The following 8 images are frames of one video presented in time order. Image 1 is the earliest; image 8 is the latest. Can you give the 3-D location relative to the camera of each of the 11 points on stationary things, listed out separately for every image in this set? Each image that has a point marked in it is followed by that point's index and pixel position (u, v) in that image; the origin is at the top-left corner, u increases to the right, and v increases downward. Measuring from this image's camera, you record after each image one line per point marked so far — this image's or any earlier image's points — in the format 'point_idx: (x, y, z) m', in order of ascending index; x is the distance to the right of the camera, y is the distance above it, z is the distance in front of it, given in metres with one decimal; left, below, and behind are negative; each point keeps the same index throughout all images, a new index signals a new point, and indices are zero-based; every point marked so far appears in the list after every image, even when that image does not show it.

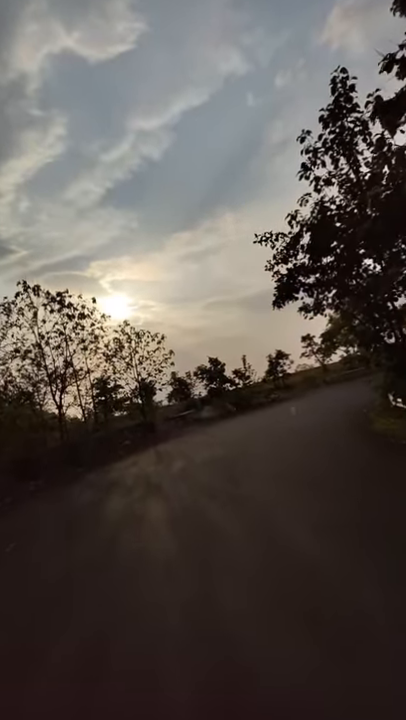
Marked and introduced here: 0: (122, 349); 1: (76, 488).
0: (-3.8, +0.5, +16.6) m
1: (-3.1, -3.2, +8.7) m
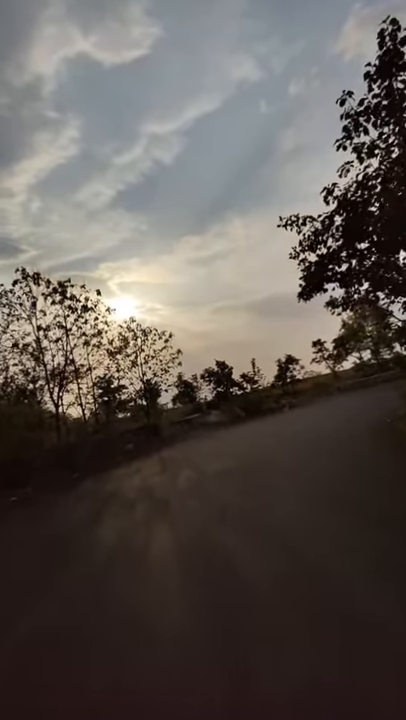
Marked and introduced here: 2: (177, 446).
0: (-3.3, +0.6, +15.6) m
1: (-2.8, -3.0, +7.7) m
2: (-0.9, -3.0, +12.5) m
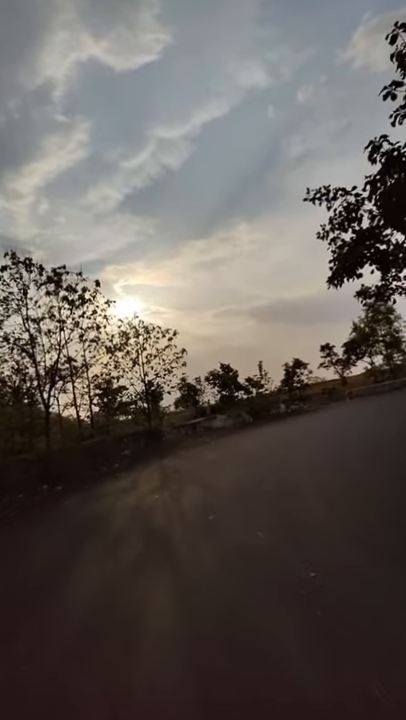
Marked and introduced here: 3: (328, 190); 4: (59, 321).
0: (-3.1, +0.7, +14.5) m
1: (-2.7, -2.9, +6.6) m
2: (-0.7, -3.0, +11.3) m
3: (+2.4, +3.2, +6.7) m
4: (-4.6, +1.2, +11.4) m
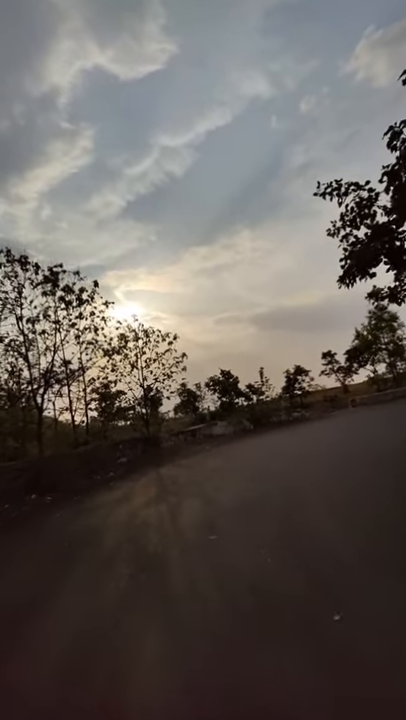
0: (-3.0, +0.5, +14.1) m
1: (-2.7, -2.9, +6.1) m
2: (-0.8, -3.1, +10.8) m
3: (+2.4, +3.1, +6.4) m
4: (-4.5, +1.2, +10.9) m
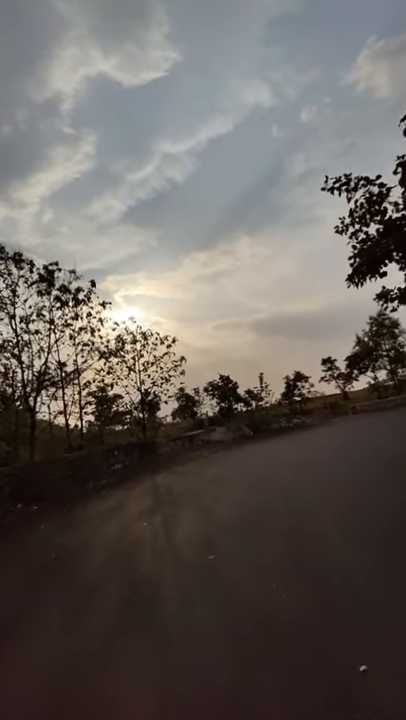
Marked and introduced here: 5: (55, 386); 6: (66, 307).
0: (-3.0, +0.4, +13.7) m
1: (-2.7, -2.9, +5.7) m
2: (-0.8, -3.2, +10.4) m
3: (+2.5, +3.1, +6.1) m
4: (-4.5, +1.1, +10.6) m
5: (-4.9, -0.8, +11.8) m
6: (-4.1, +1.6, +10.7) m
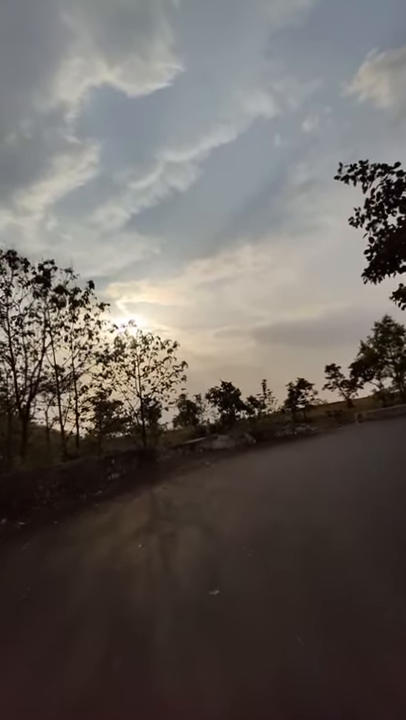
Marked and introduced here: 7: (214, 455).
0: (-3.0, +0.3, +13.2) m
1: (-2.7, -2.9, +5.1) m
2: (-0.8, -3.3, +9.8) m
3: (+2.5, +3.0, +5.6) m
4: (-4.5, +1.0, +10.1) m
5: (-4.8, -1.0, +11.3) m
6: (-4.0, +1.5, +10.3) m
7: (+0.5, -4.4, +16.6) m
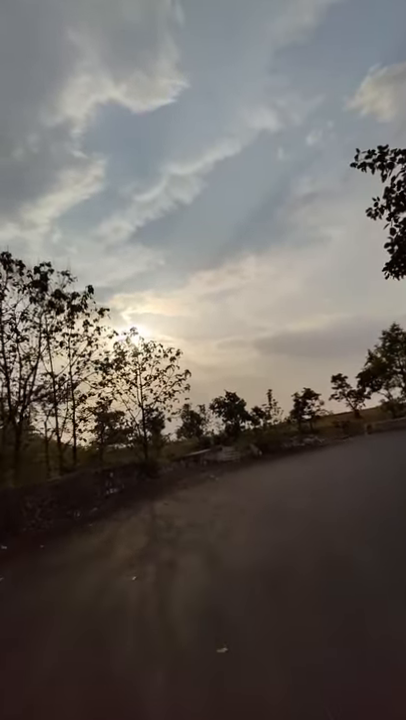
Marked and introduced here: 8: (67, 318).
0: (-2.8, 0.0, +12.7) m
1: (-2.7, -2.9, +4.5) m
2: (-0.7, -3.5, +9.2) m
3: (+2.6, +3.0, +5.1) m
4: (-4.4, +0.8, +9.7) m
5: (-4.7, -1.2, +10.8) m
6: (-3.9, +1.3, +9.8) m
7: (+0.7, -4.8, +15.9) m
8: (-3.8, +1.2, +10.0) m
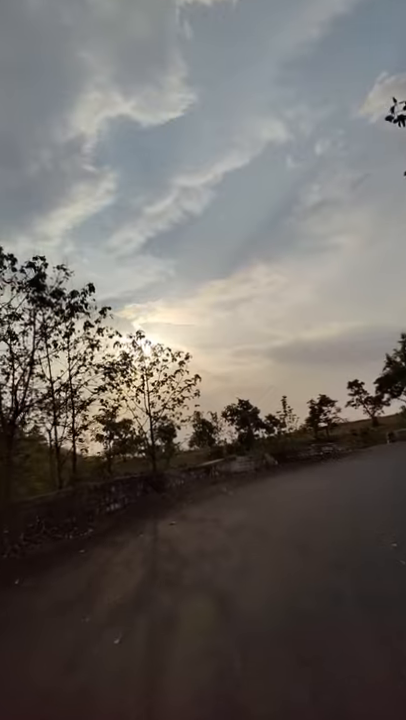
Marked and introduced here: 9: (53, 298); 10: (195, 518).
0: (-2.5, -0.2, +12.0) m
1: (-2.5, -2.9, +3.7) m
2: (-0.4, -3.5, +8.3) m
3: (+2.7, +3.1, +4.3) m
4: (-4.1, +0.8, +9.0) m
5: (-4.4, -1.3, +10.0) m
6: (-3.7, +1.2, +9.2) m
7: (+1.2, -5.0, +14.9) m
8: (-3.6, +1.1, +9.3) m
9: (-3.9, +1.6, +9.1) m
10: (-0.2, -3.4, +7.9) m
